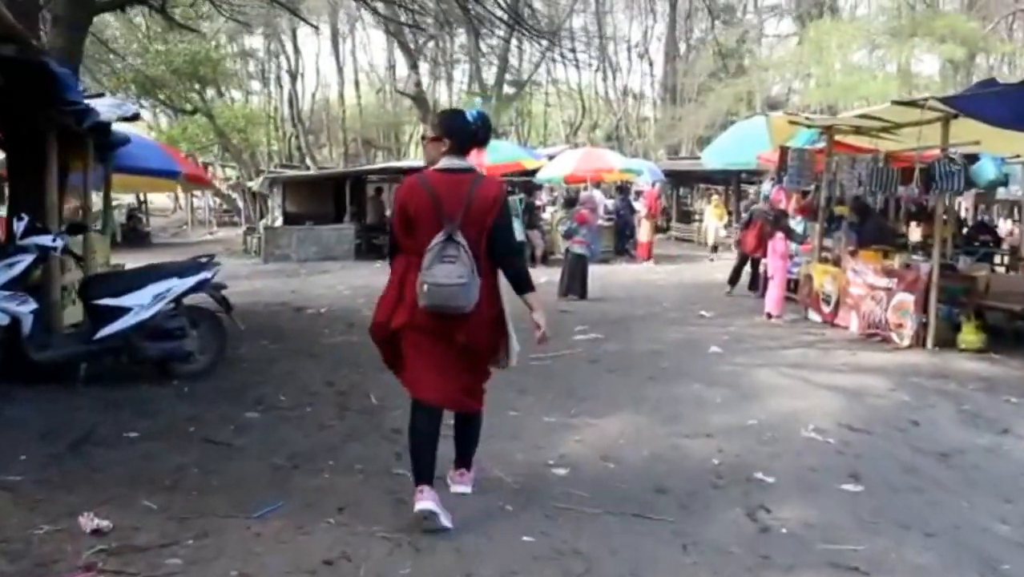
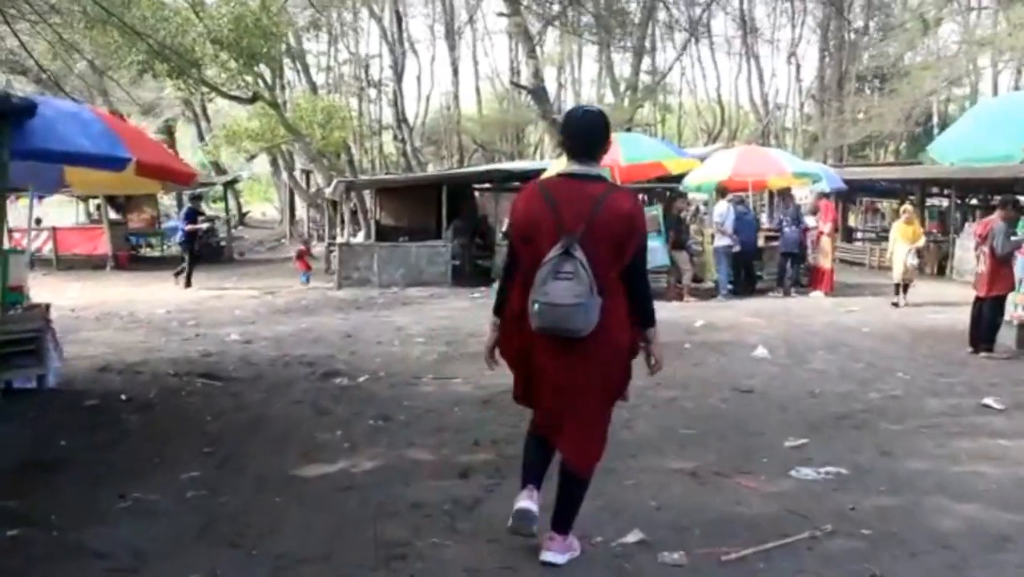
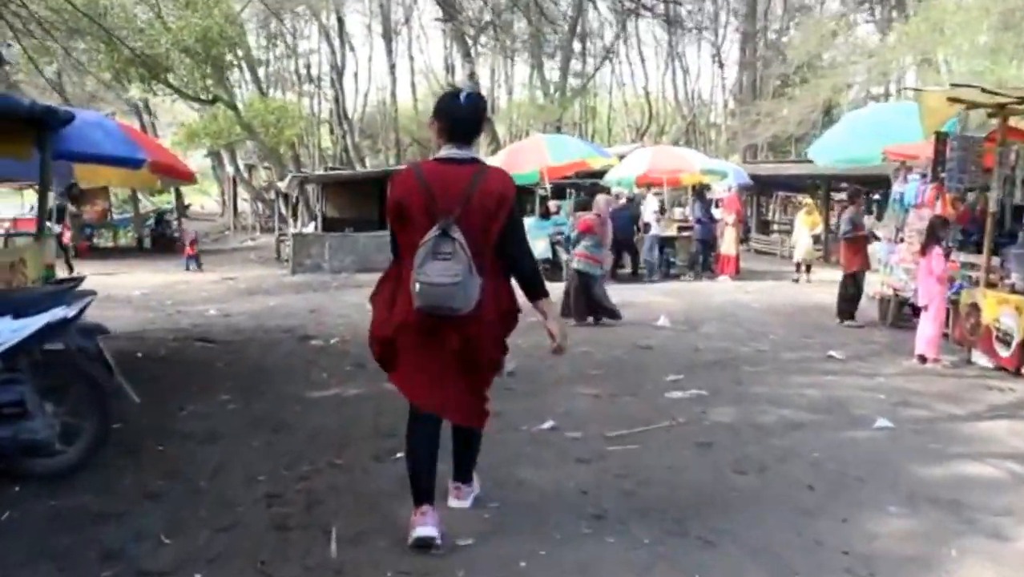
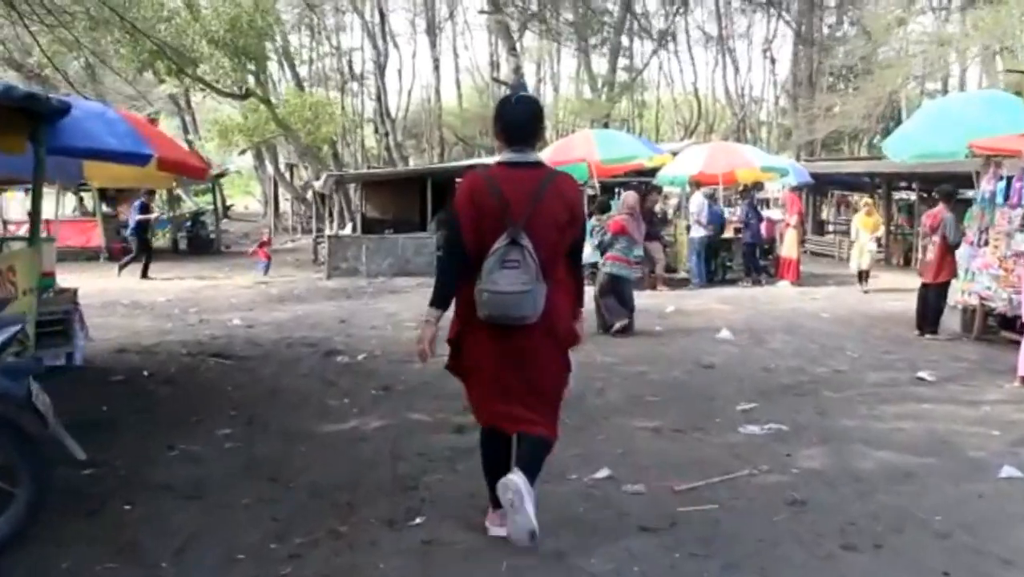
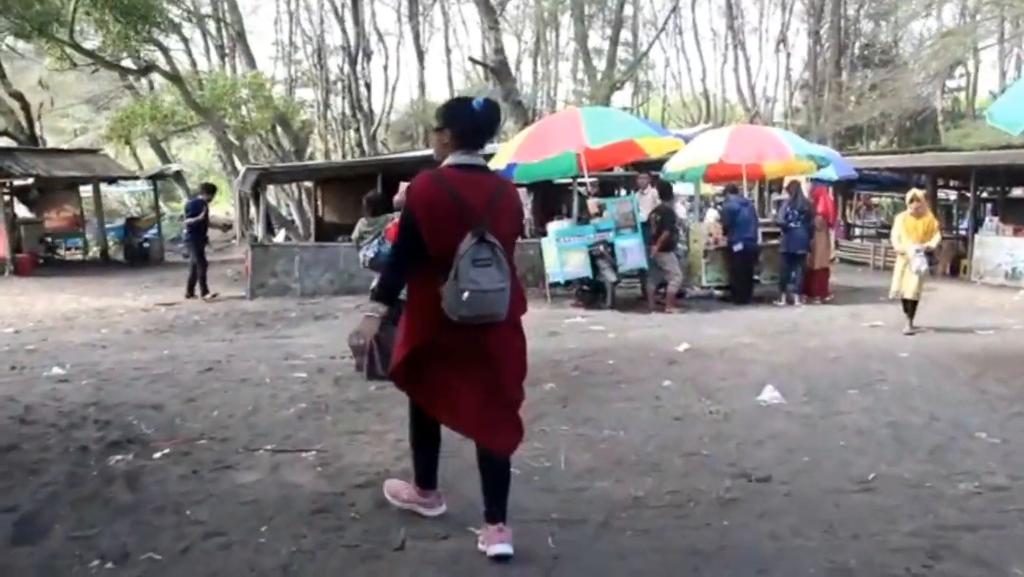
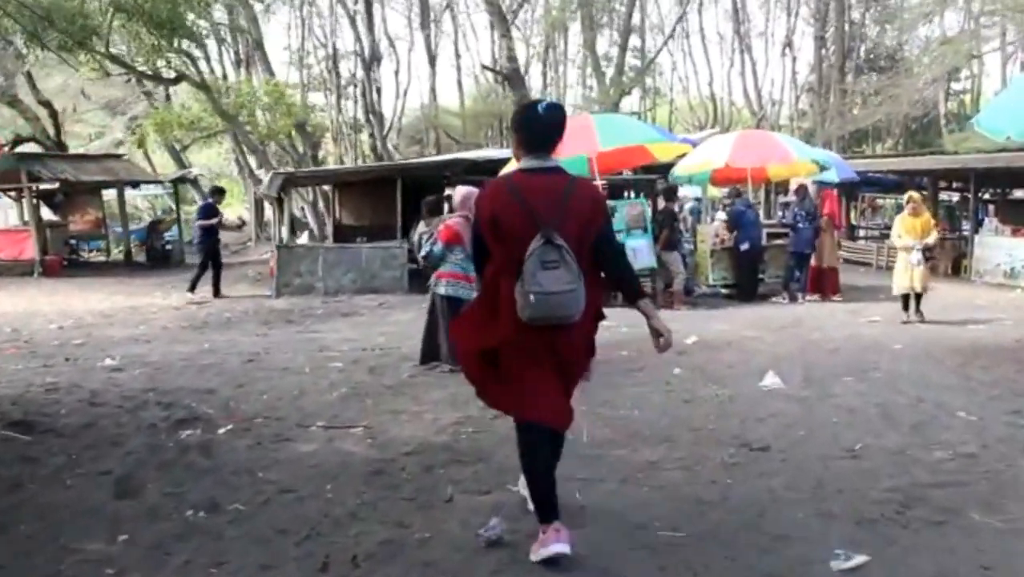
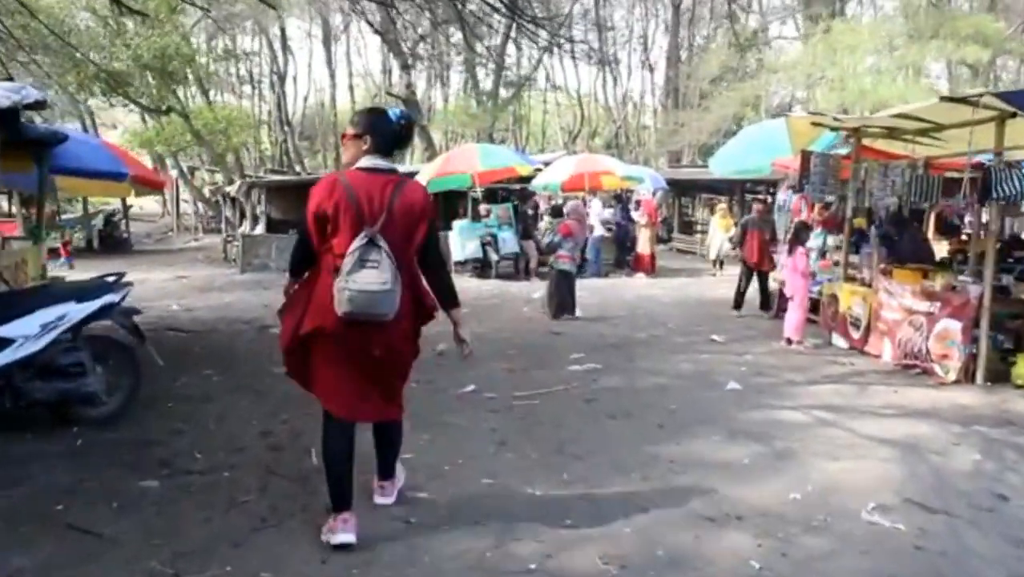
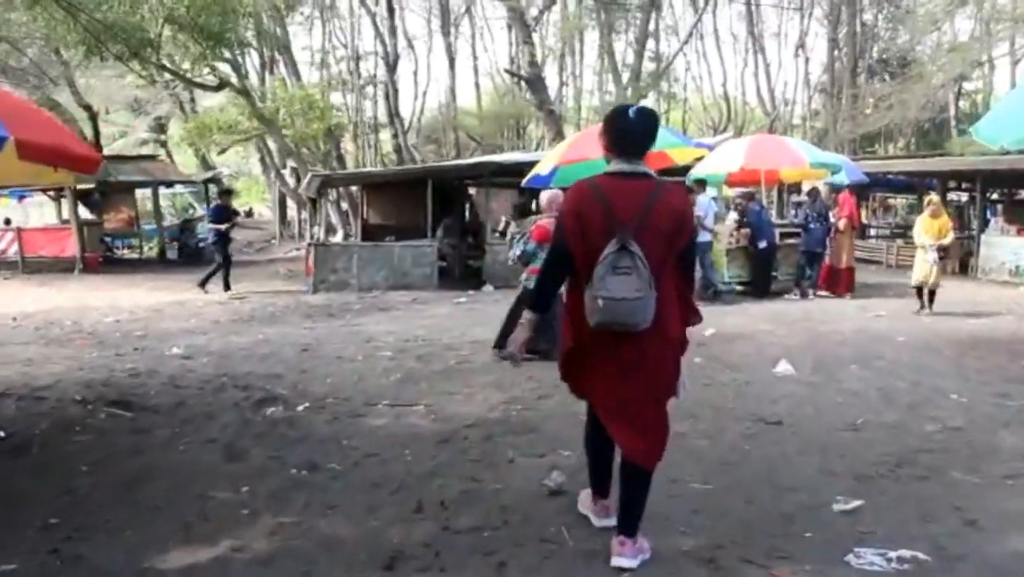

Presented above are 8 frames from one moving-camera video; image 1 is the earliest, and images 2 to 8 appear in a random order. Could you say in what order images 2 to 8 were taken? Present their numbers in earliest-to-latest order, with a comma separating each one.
7, 3, 4, 2, 8, 6, 5
